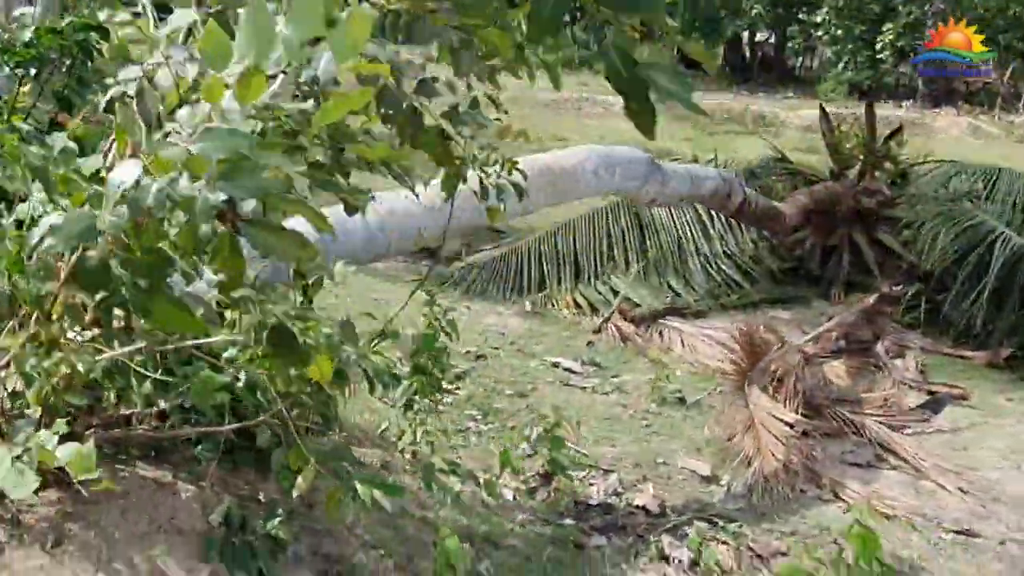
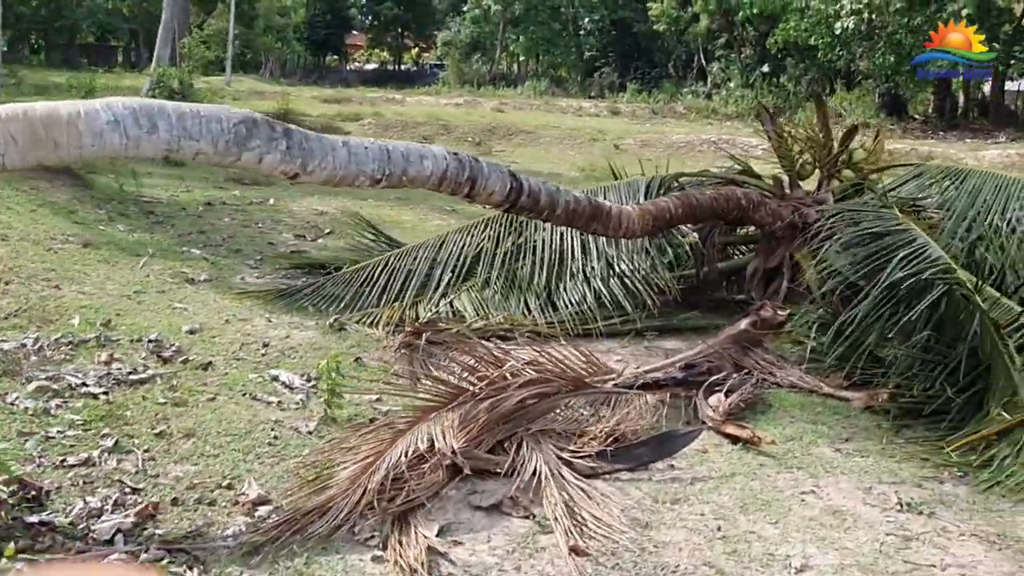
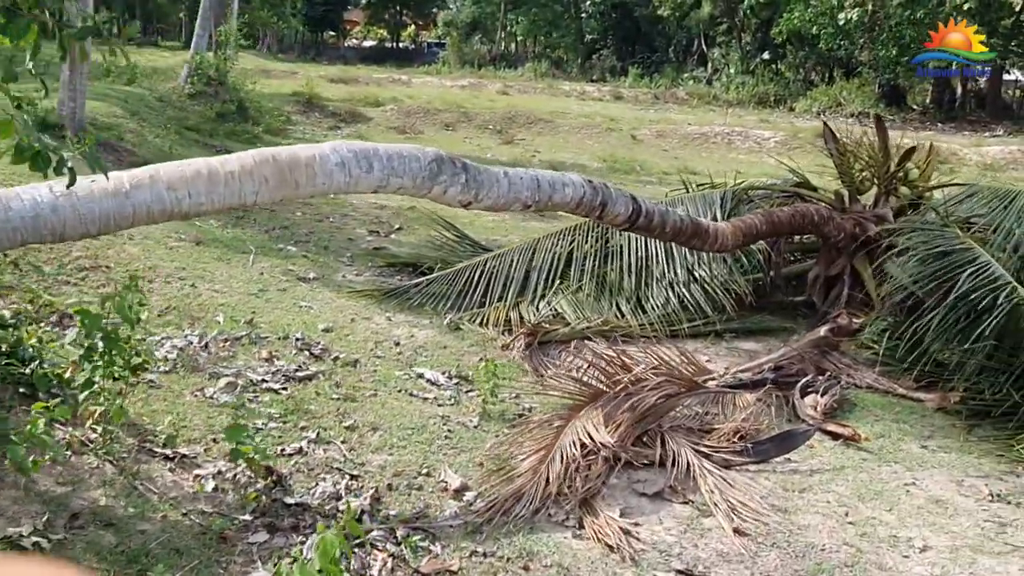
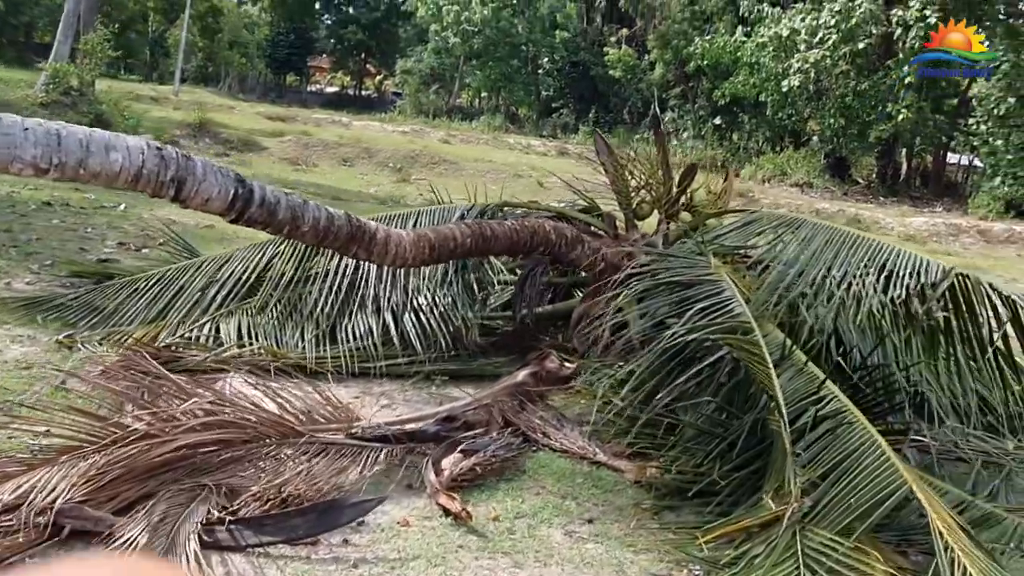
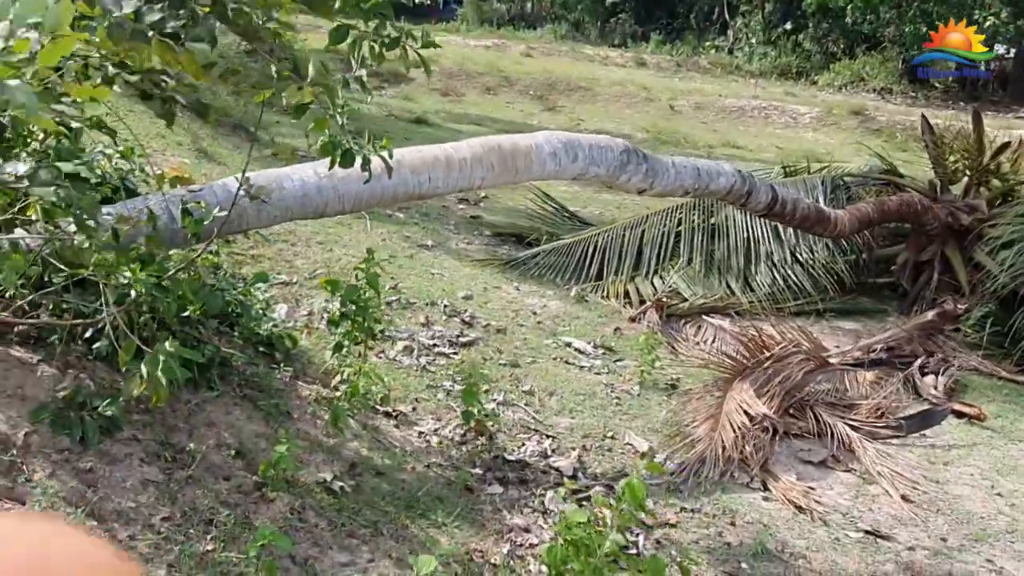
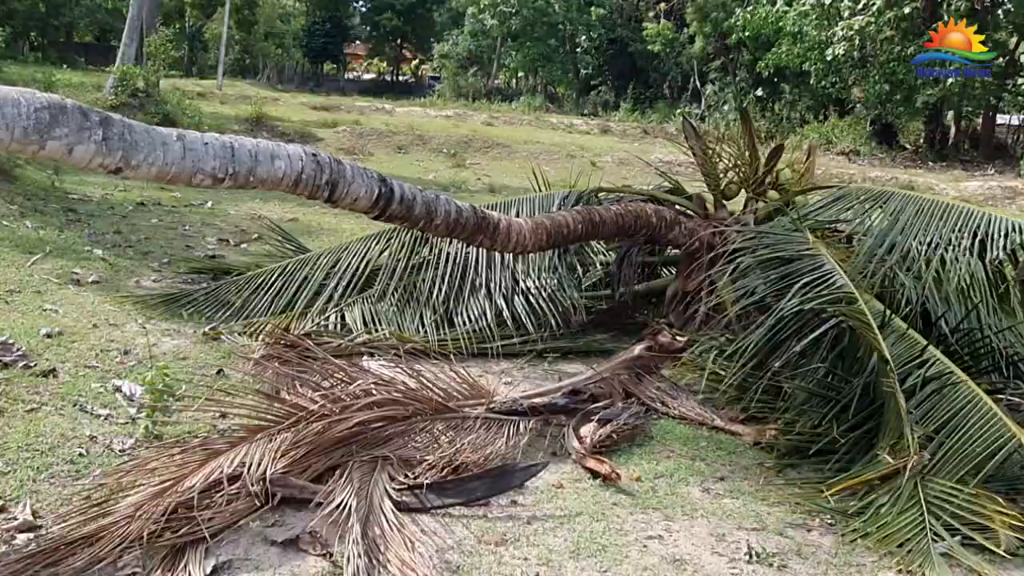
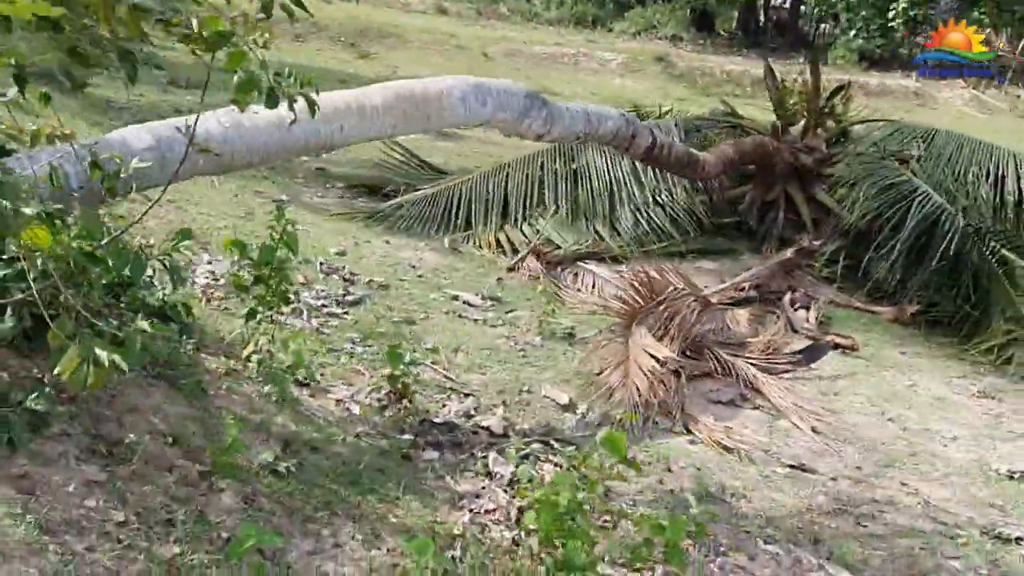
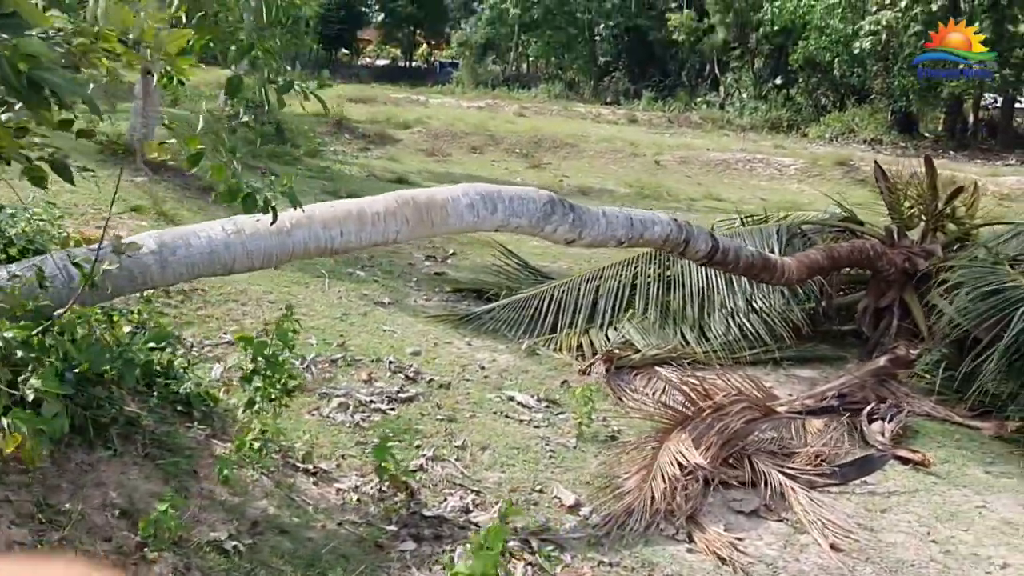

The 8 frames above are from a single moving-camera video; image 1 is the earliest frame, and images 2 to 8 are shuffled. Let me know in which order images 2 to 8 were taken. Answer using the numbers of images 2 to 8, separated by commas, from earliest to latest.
7, 5, 8, 3, 2, 6, 4
